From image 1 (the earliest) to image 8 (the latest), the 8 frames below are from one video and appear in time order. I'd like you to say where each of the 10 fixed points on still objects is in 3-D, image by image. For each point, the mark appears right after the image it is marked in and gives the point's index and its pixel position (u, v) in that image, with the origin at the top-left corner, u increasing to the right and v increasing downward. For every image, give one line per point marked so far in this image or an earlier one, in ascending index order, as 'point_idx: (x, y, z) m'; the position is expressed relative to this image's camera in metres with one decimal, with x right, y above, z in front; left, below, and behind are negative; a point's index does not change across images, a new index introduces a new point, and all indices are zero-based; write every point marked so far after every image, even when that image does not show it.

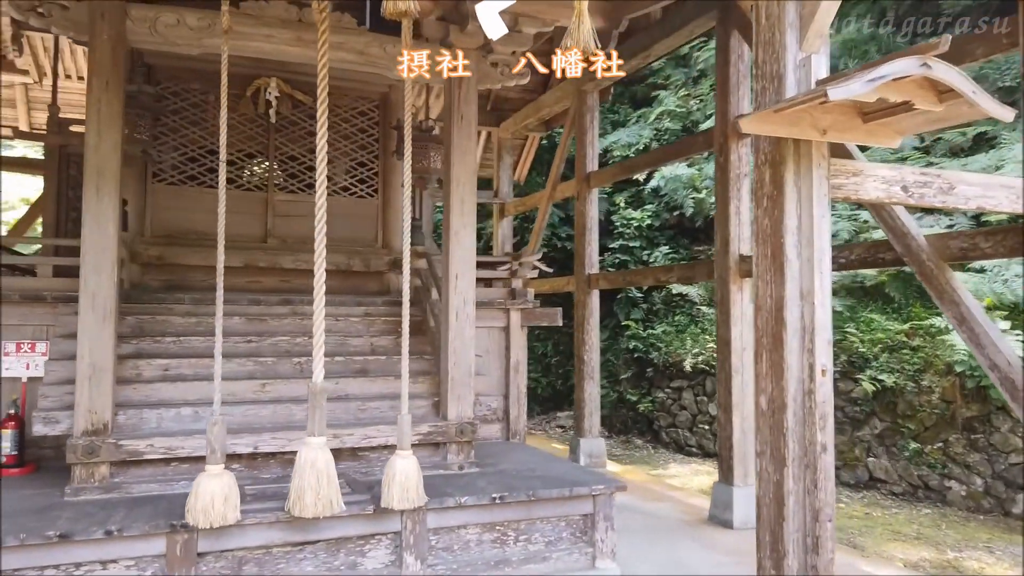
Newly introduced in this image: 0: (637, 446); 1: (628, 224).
0: (+1.3, -1.6, +8.0) m
1: (+1.4, +0.7, +9.2) m
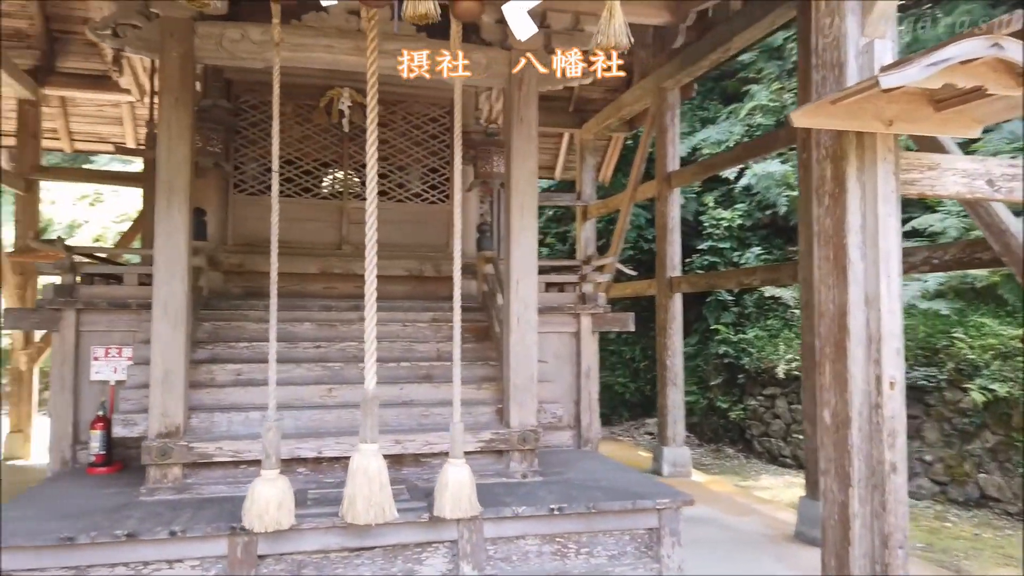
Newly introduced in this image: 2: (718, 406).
0: (+2.1, -1.6, +7.7) m
1: (+2.4, +0.7, +8.9) m
2: (+2.2, -1.3, +8.3) m
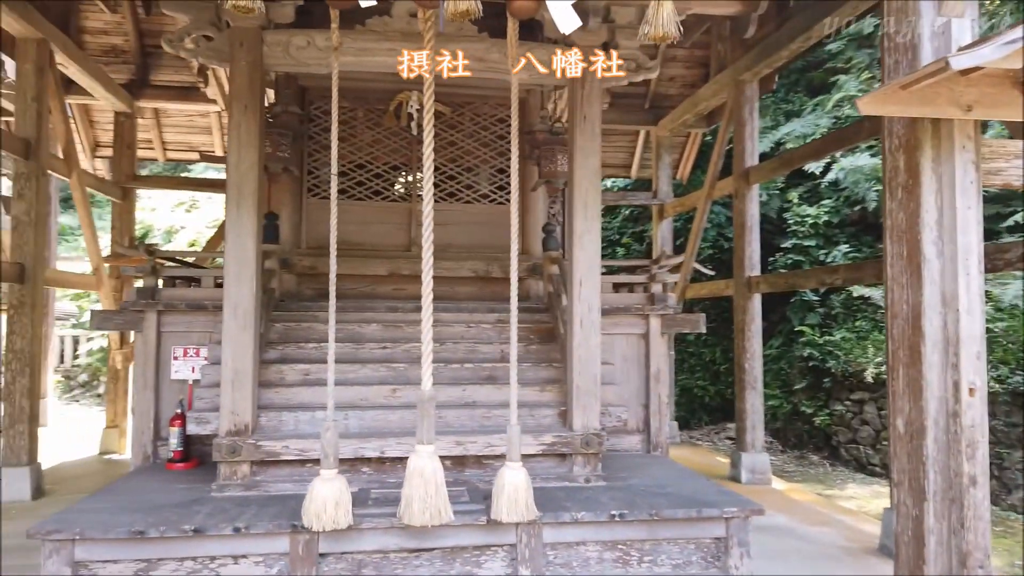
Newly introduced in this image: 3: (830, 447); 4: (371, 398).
0: (+2.8, -1.6, +7.4) m
1: (+3.2, +0.7, +8.6) m
2: (+2.9, -1.3, +7.9) m
3: (+3.1, -1.5, +7.6) m
4: (-0.7, -0.5, +3.9) m
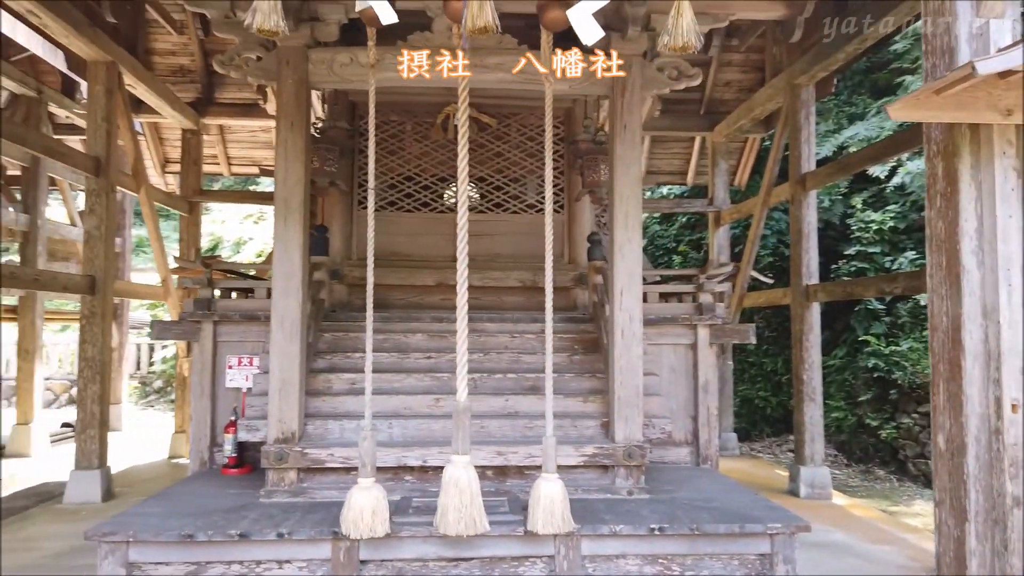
0: (+3.3, -1.7, +7.1) m
1: (+3.8, +0.6, +8.3) m
2: (+3.5, -1.3, +7.7) m
3: (+3.6, -1.6, +7.3) m
4: (-0.5, -0.6, +3.9) m
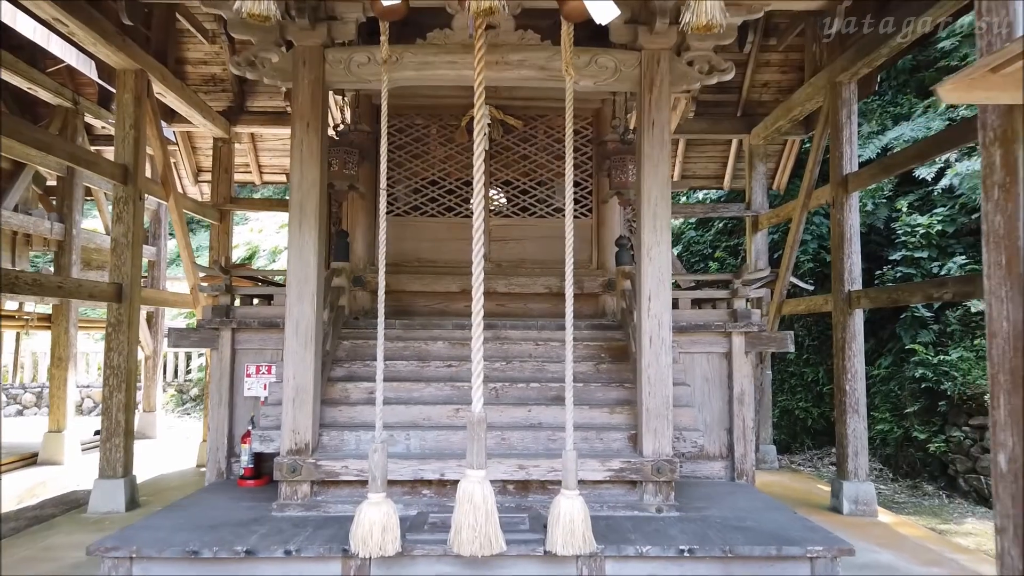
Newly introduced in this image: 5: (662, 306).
0: (+3.6, -1.8, +6.8) m
1: (+4.1, +0.6, +8.0) m
2: (+3.8, -1.4, +7.3) m
3: (+3.9, -1.7, +6.9) m
4: (-0.4, -0.6, +3.8) m
5: (+0.7, -0.1, +3.6) m
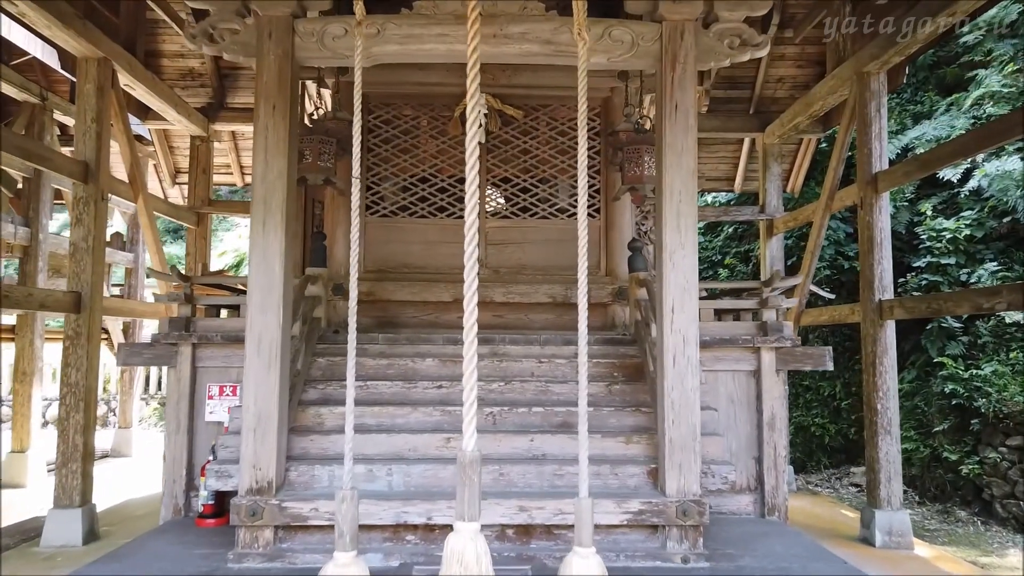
0: (+3.6, -1.8, +6.3) m
1: (+4.1, +0.5, +7.5) m
2: (+3.7, -1.5, +6.8) m
3: (+3.8, -1.7, +6.4) m
4: (-0.4, -0.7, +3.3) m
5: (+0.7, -0.1, +3.1) m
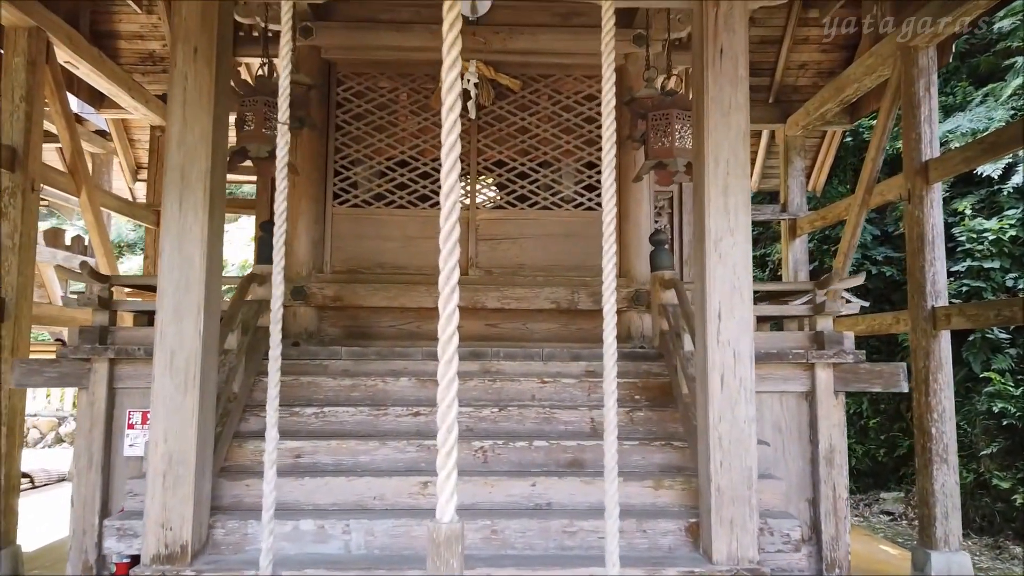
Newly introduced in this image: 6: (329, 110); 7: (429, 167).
0: (+3.5, -1.9, +5.5) m
1: (+4.0, +0.4, +6.7) m
2: (+3.7, -1.5, +6.0) m
3: (+3.8, -1.8, +5.7) m
4: (-0.4, -0.7, +2.5) m
5: (+0.7, -0.1, +2.3) m
6: (-0.9, +0.9, +4.0) m
7: (-0.4, +0.6, +4.0) m
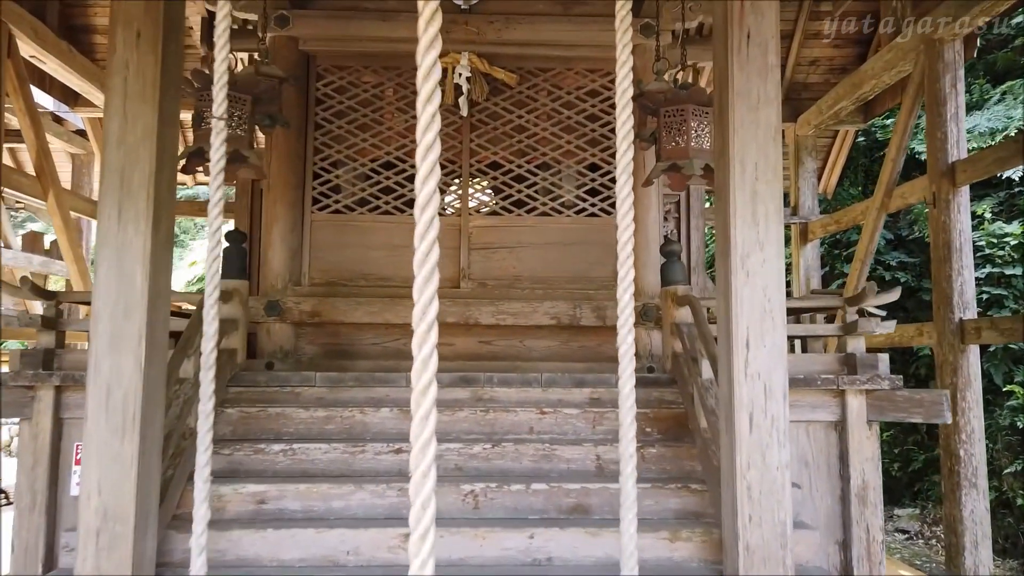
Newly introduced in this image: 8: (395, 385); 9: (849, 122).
0: (+3.5, -1.9, +5.2) m
1: (+4.0, +0.4, +6.4) m
2: (+3.7, -1.6, +5.7) m
3: (+3.8, -1.8, +5.3) m
4: (-0.4, -0.7, +2.2) m
5: (+0.7, -0.2, +2.0) m
6: (-1.0, +0.9, +3.7) m
7: (-0.4, +0.6, +3.7) m
8: (-0.4, -0.3, +2.9) m
9: (+2.7, +1.3, +6.3) m
